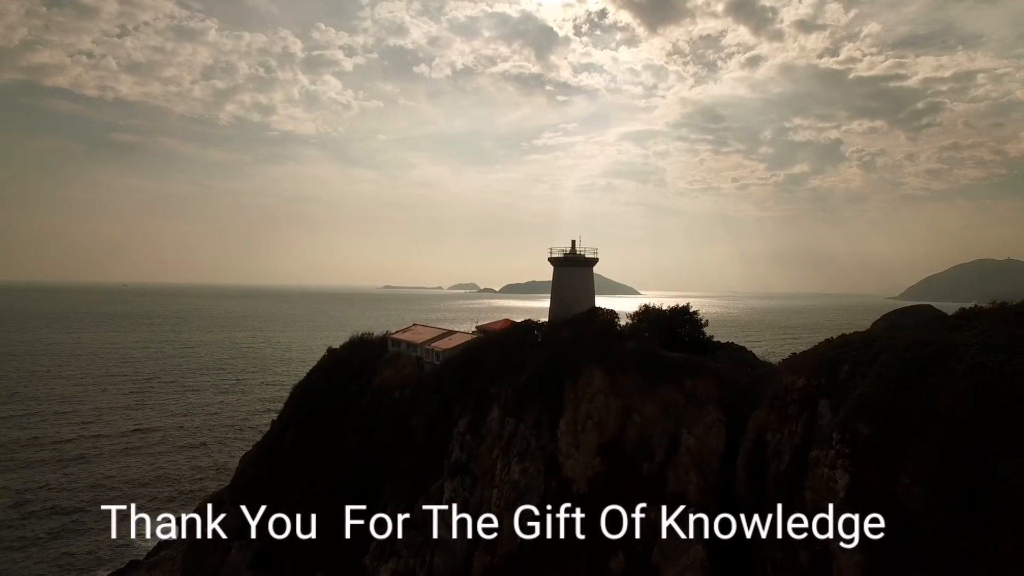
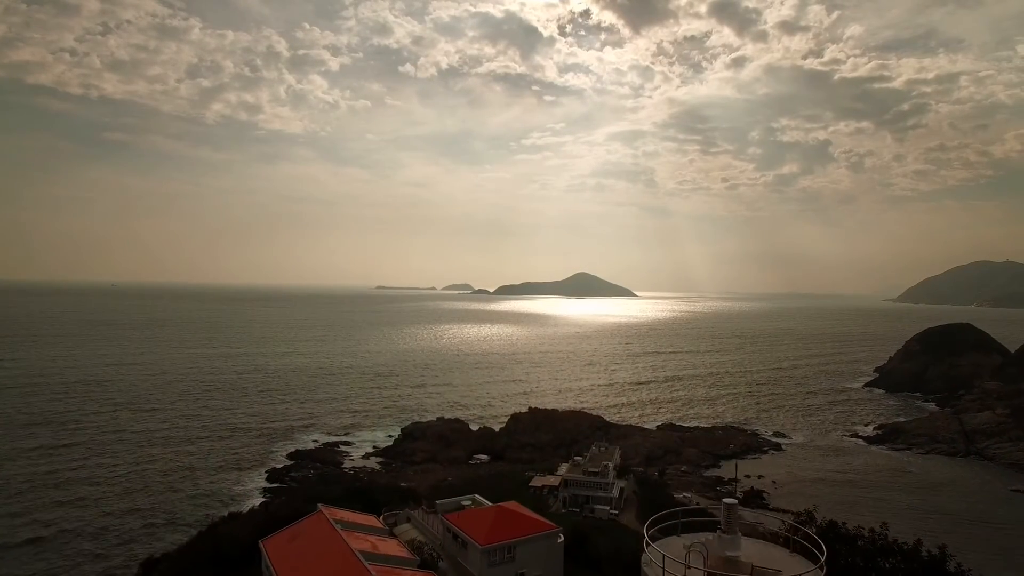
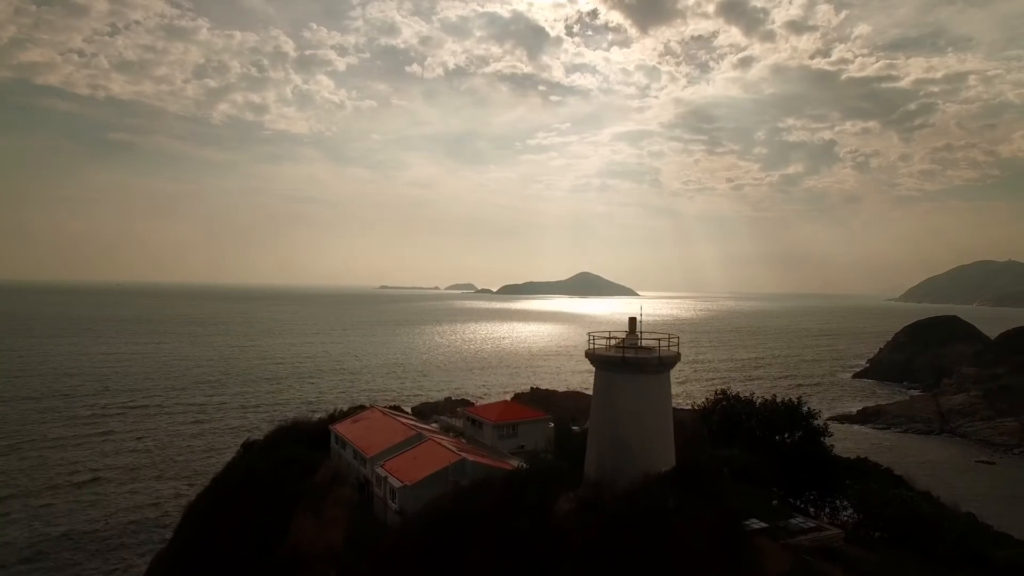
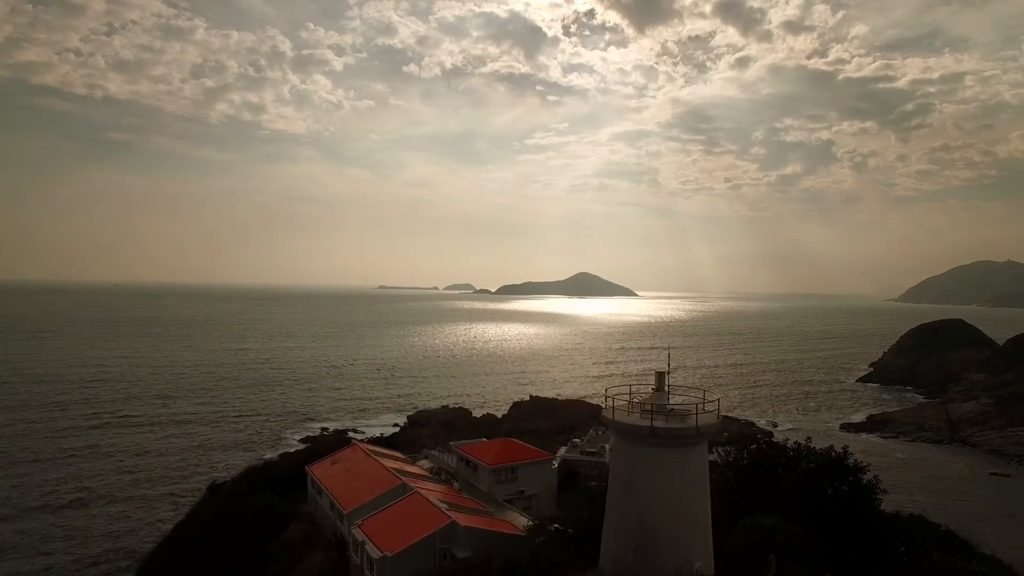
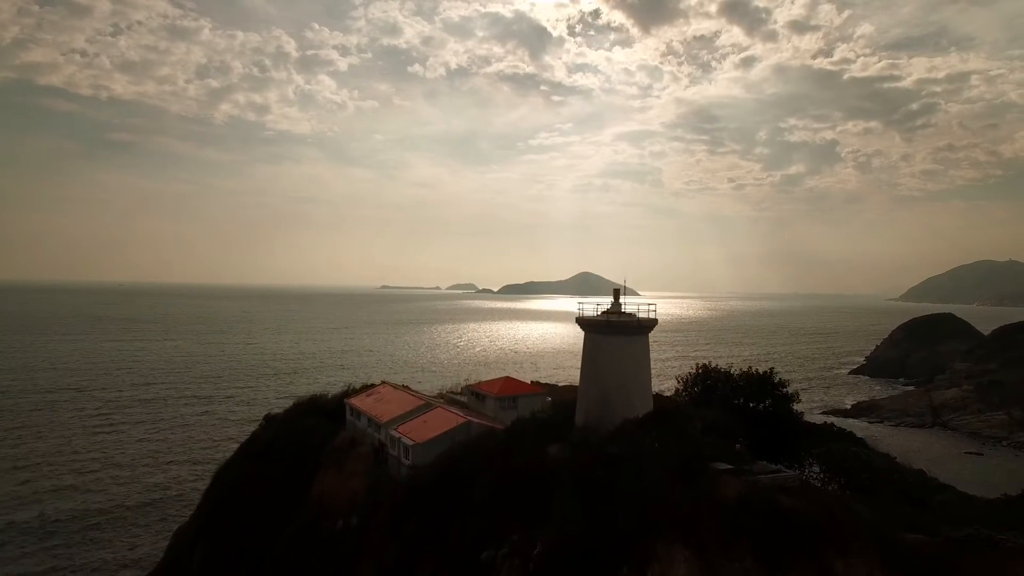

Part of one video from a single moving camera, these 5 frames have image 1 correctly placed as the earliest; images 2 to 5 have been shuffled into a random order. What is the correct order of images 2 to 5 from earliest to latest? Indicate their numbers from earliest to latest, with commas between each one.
5, 3, 4, 2
